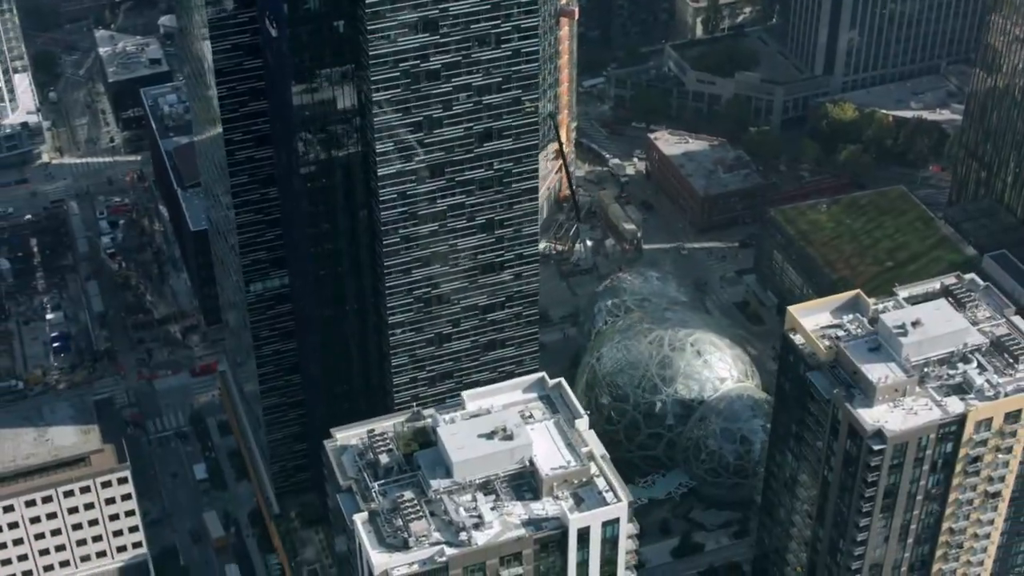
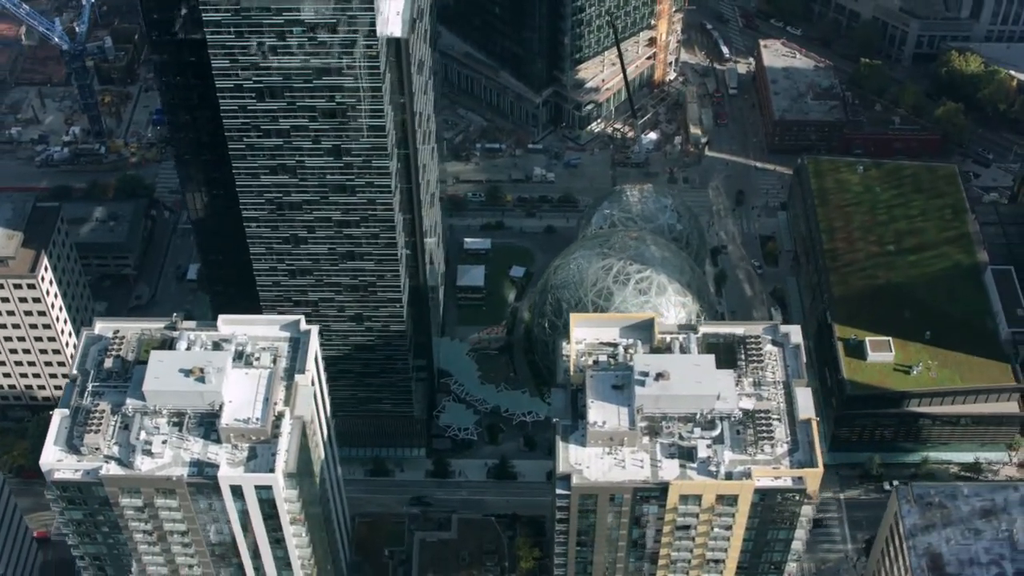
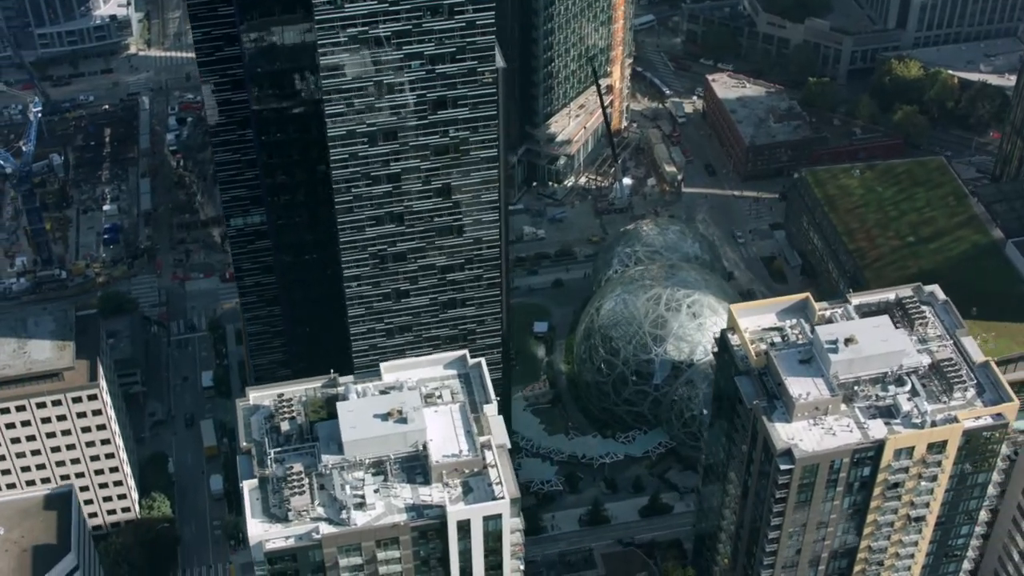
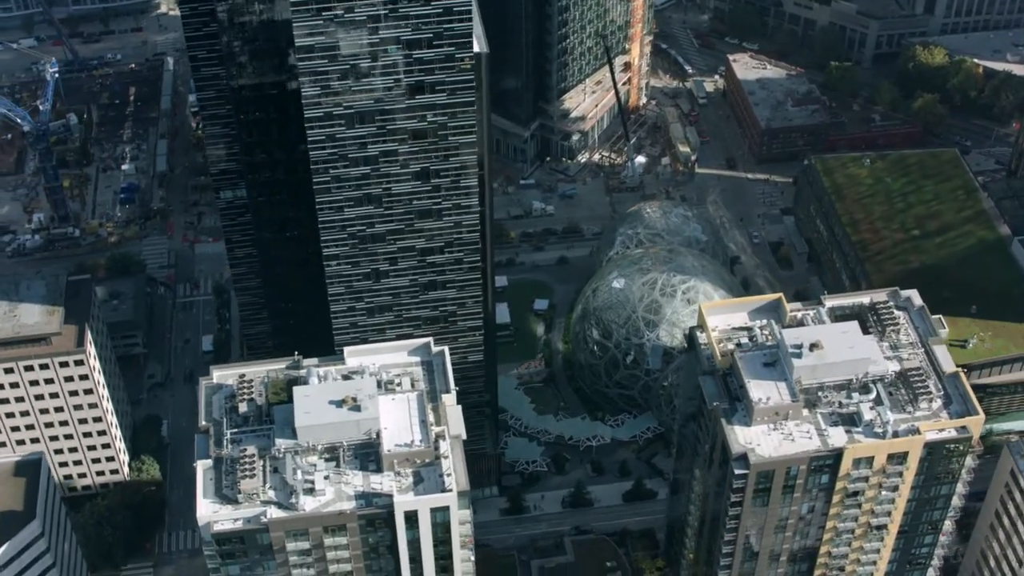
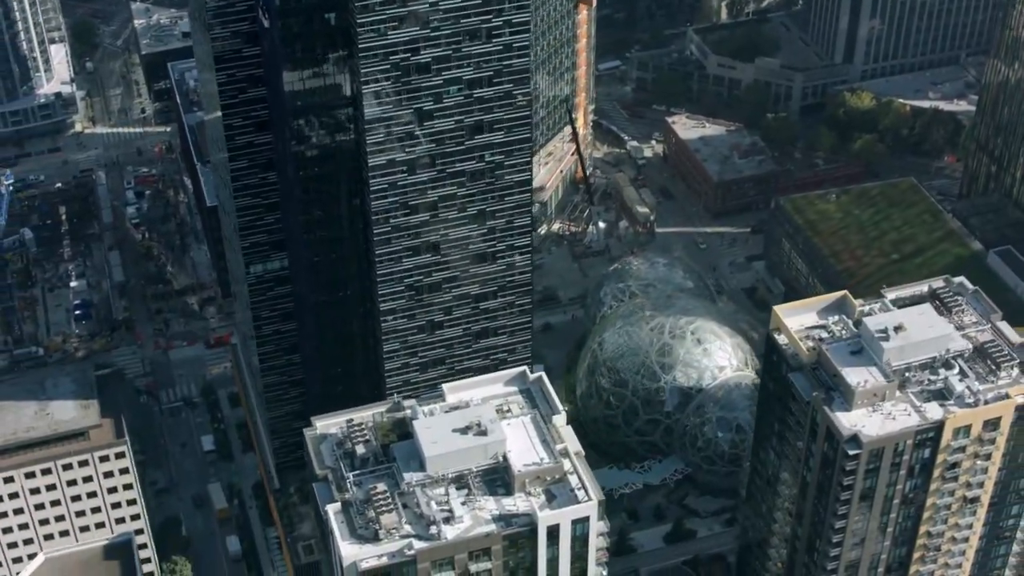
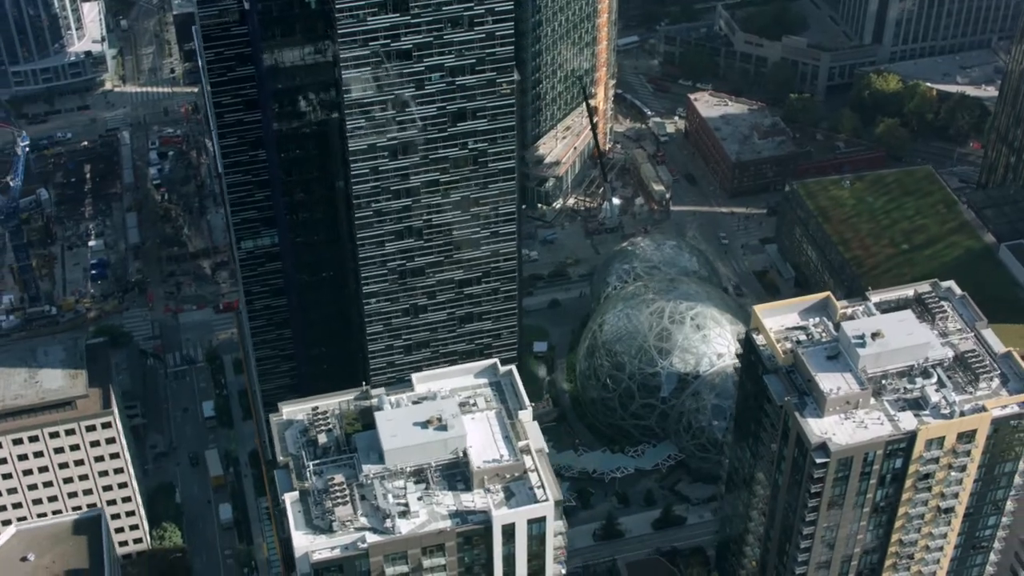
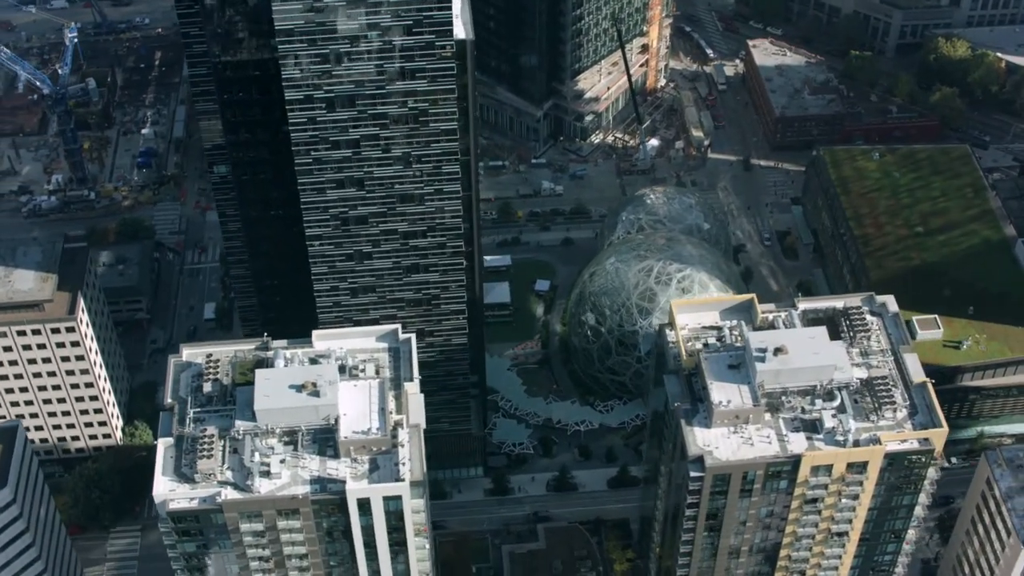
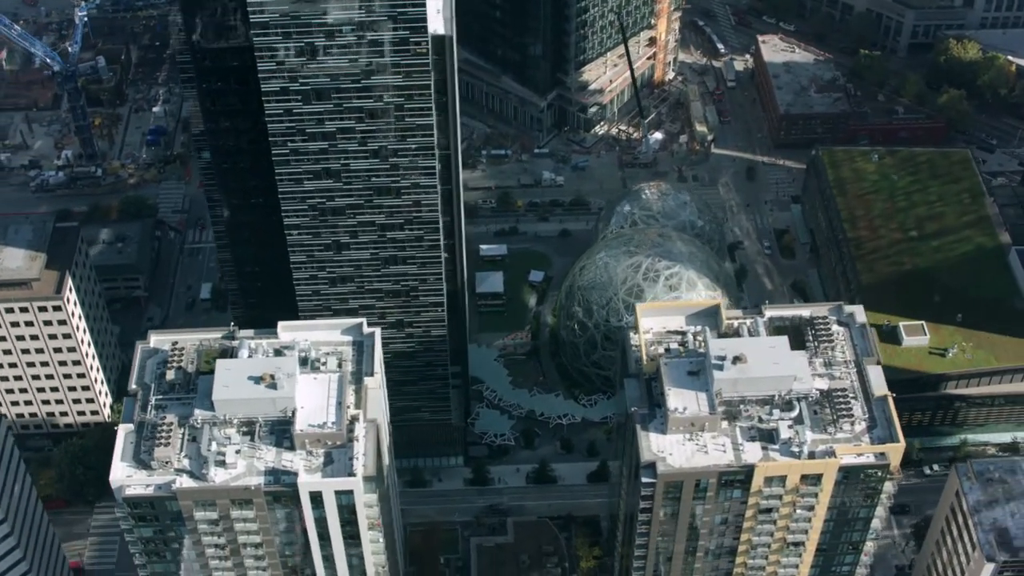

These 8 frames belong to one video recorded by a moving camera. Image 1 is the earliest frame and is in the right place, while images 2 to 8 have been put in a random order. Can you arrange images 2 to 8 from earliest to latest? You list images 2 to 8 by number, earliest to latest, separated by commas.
5, 6, 3, 4, 7, 8, 2
